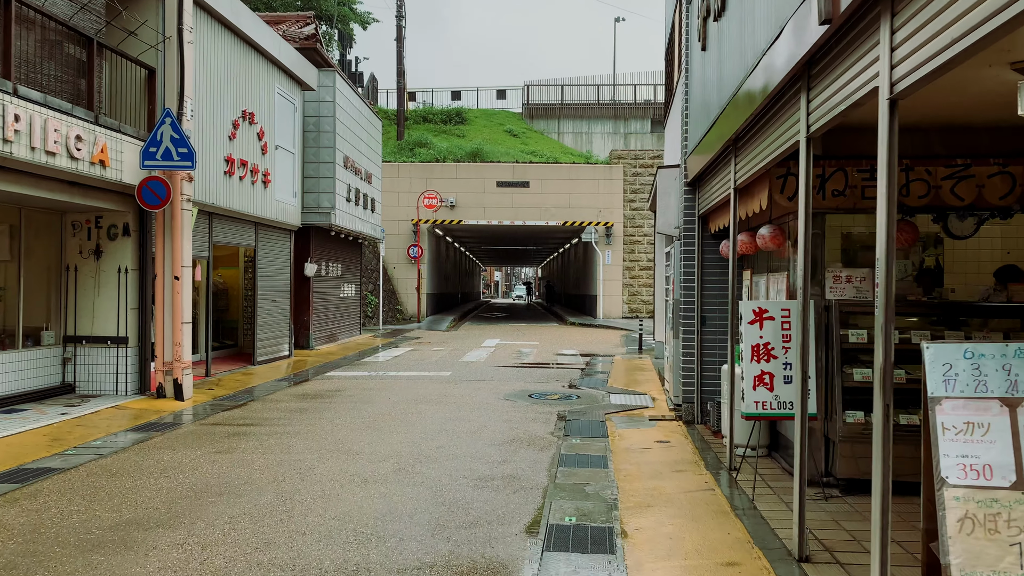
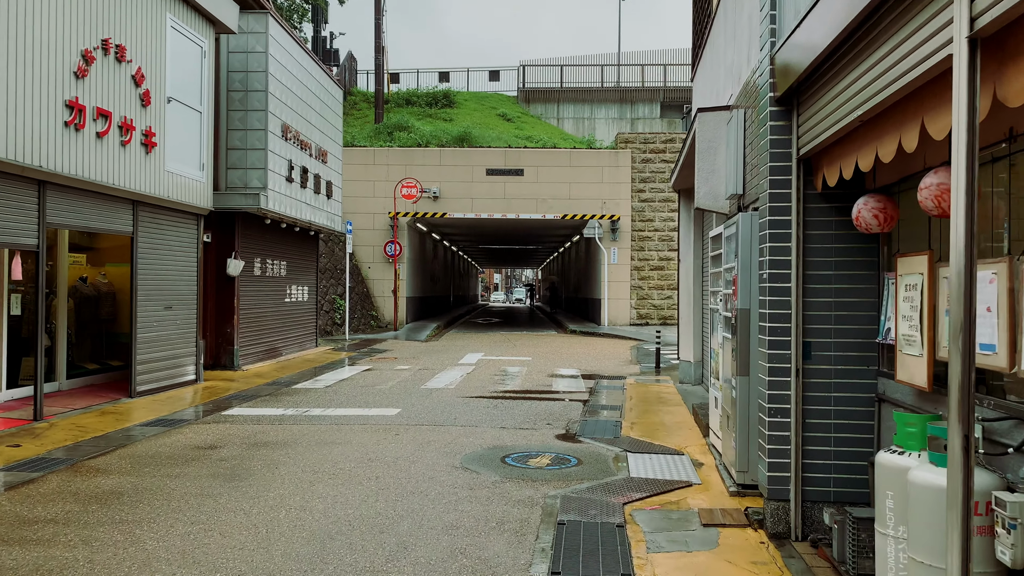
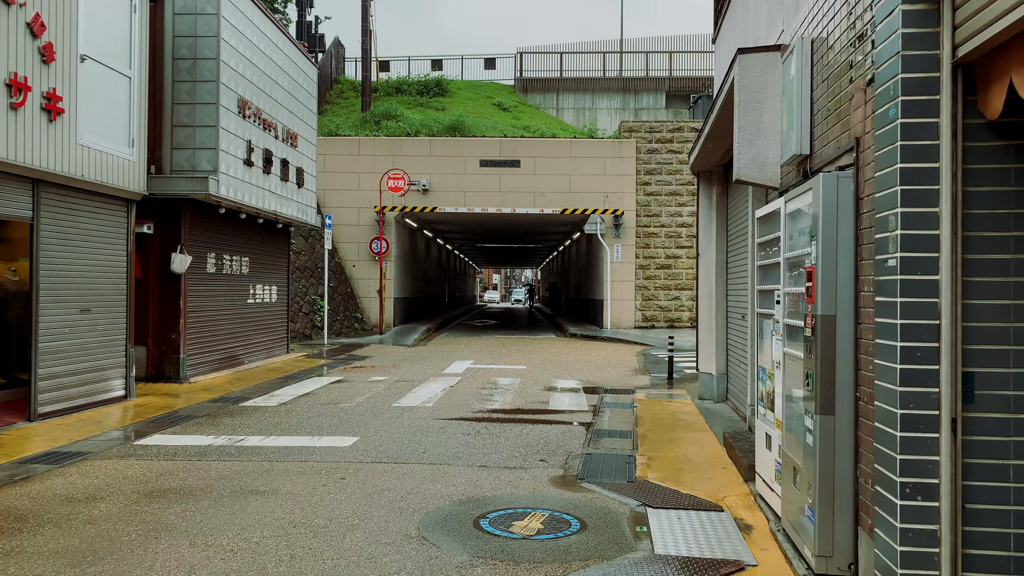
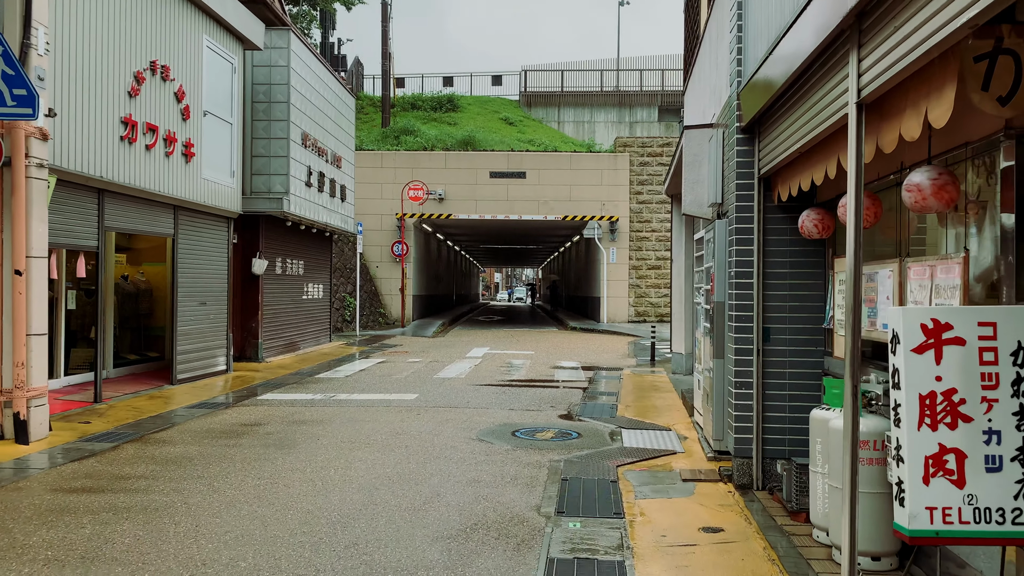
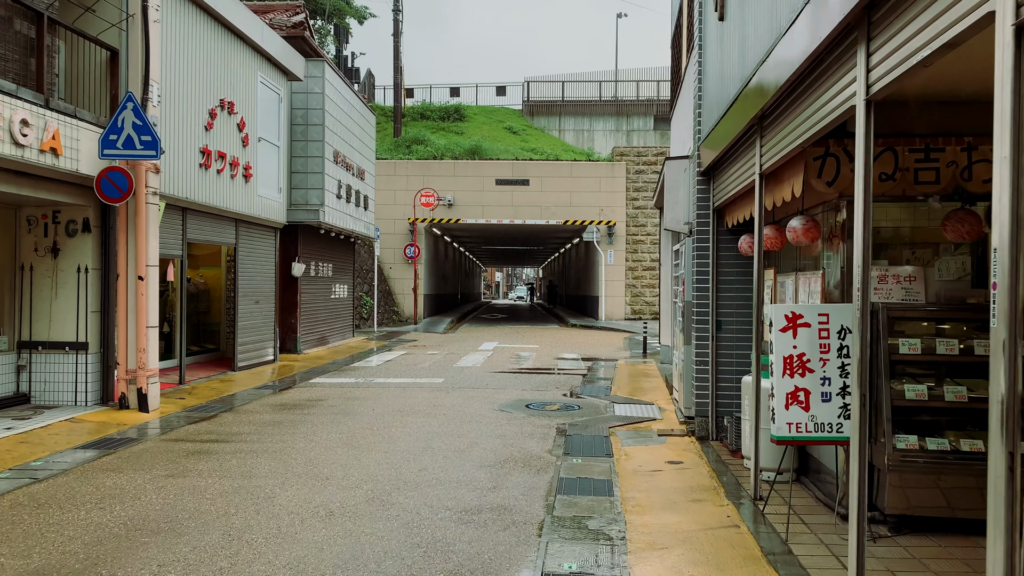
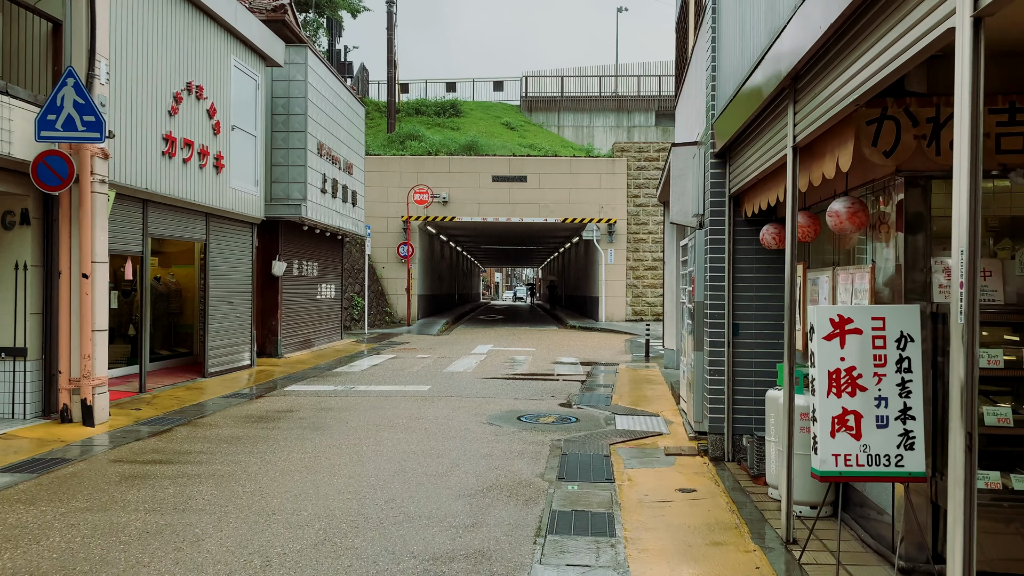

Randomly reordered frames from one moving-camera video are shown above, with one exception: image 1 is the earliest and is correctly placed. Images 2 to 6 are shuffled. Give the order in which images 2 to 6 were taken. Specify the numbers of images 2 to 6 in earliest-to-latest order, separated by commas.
5, 6, 4, 2, 3
